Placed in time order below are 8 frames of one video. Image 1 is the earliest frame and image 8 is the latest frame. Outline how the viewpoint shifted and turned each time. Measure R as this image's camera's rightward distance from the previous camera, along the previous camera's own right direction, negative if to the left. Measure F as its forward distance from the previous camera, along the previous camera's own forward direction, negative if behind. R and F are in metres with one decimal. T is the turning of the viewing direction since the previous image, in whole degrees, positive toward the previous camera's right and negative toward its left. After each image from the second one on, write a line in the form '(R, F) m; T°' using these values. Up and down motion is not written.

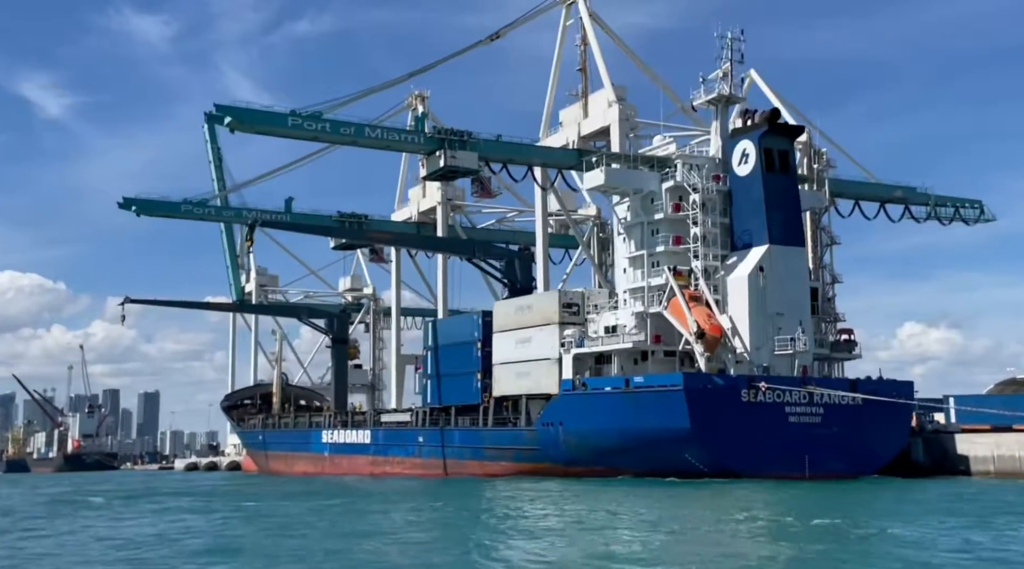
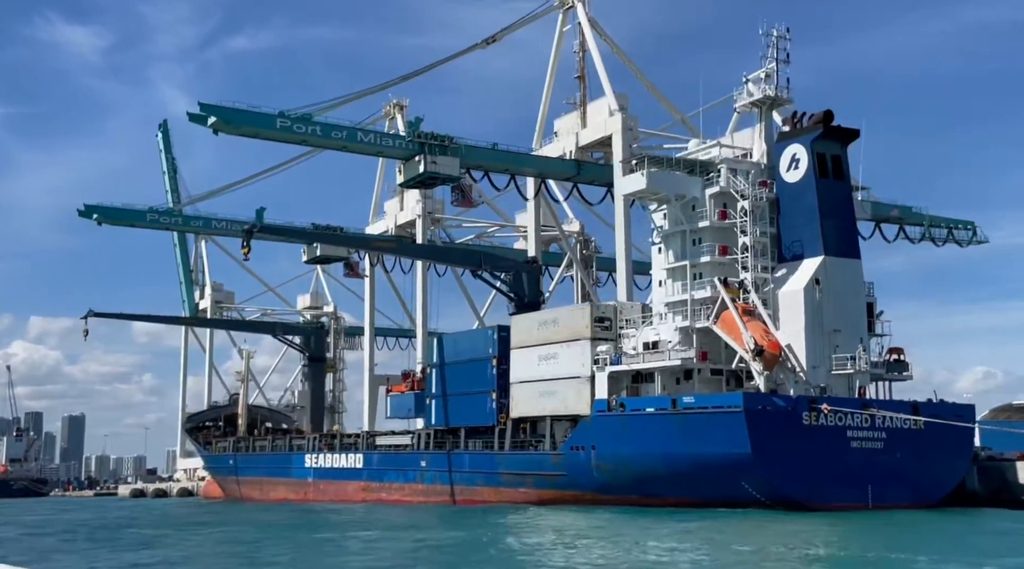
(-2.5, +3.0) m; +3°
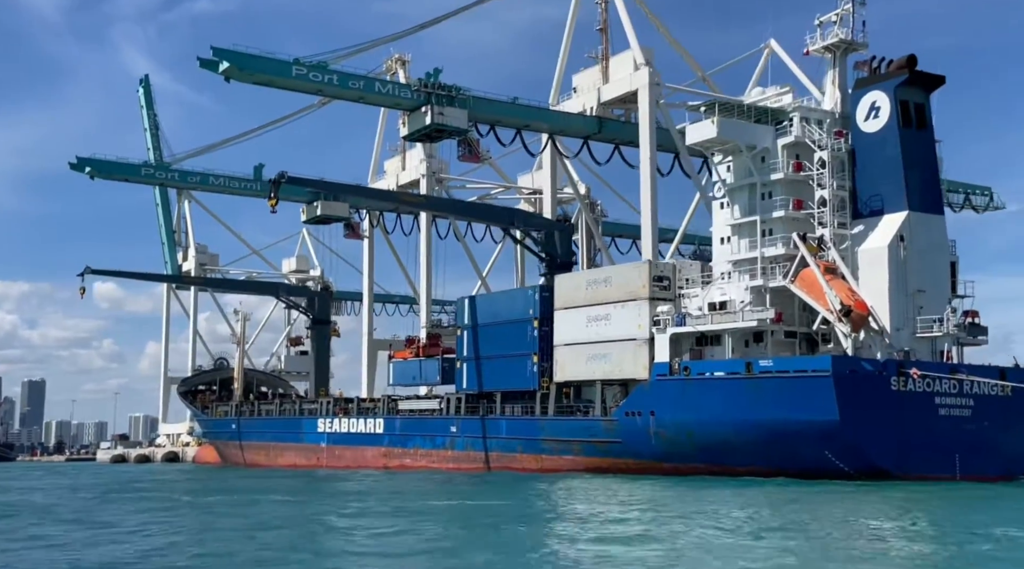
(-2.3, +2.3) m; +2°
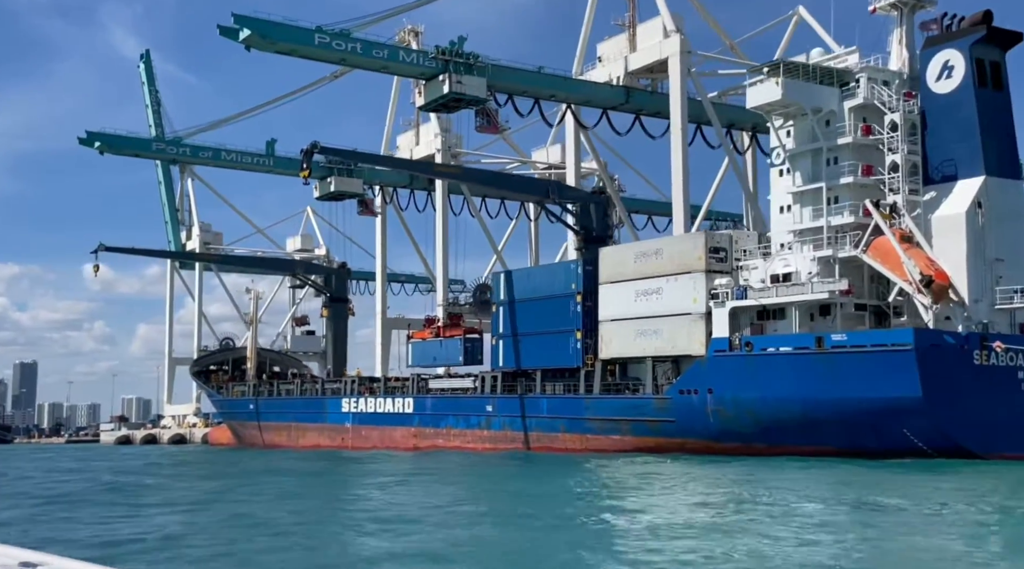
(-1.4, +1.7) m; 0°
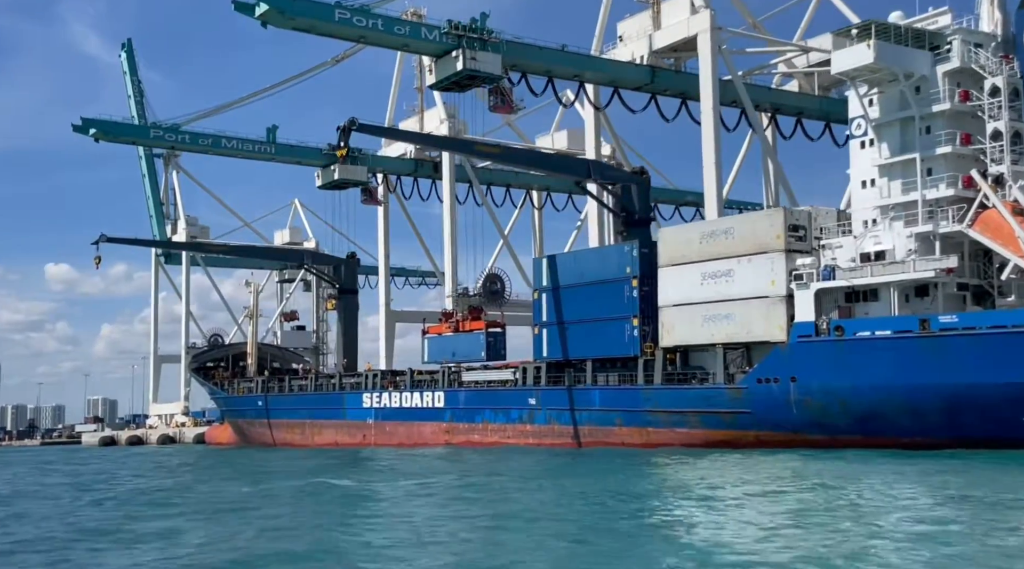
(-2.2, +2.5) m; +1°
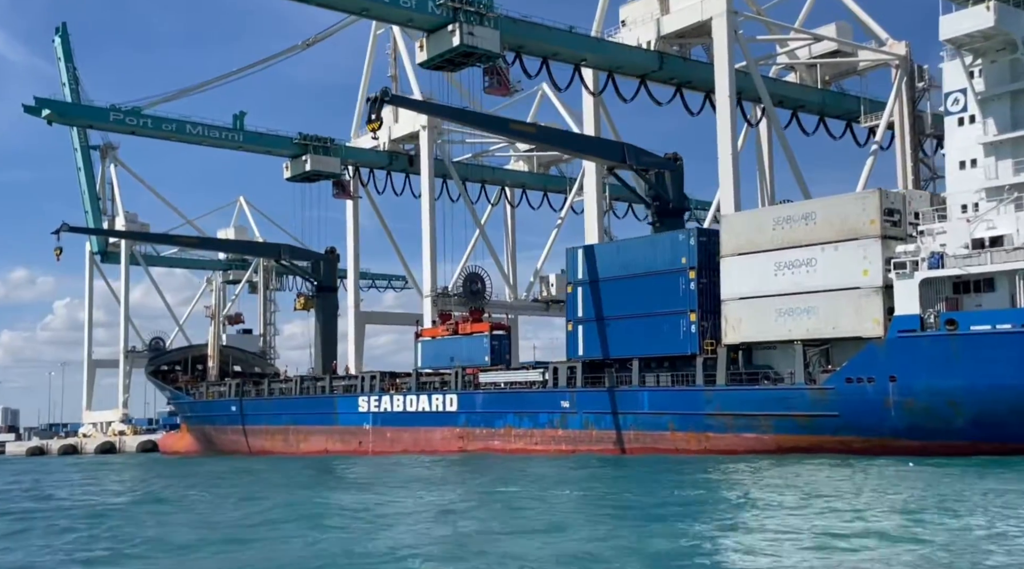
(-3.2, +3.4) m; +4°
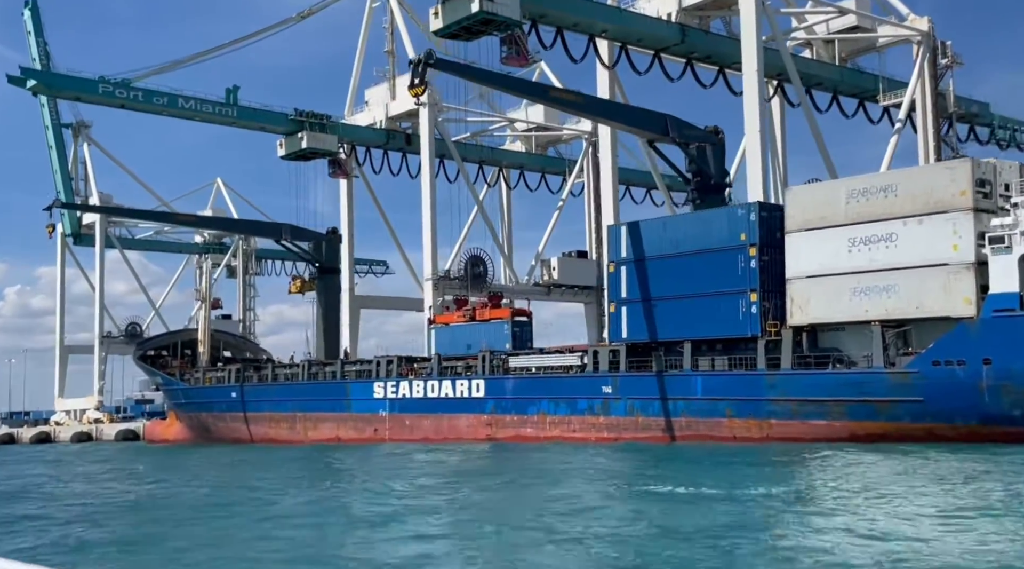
(-2.1, +2.1) m; +2°
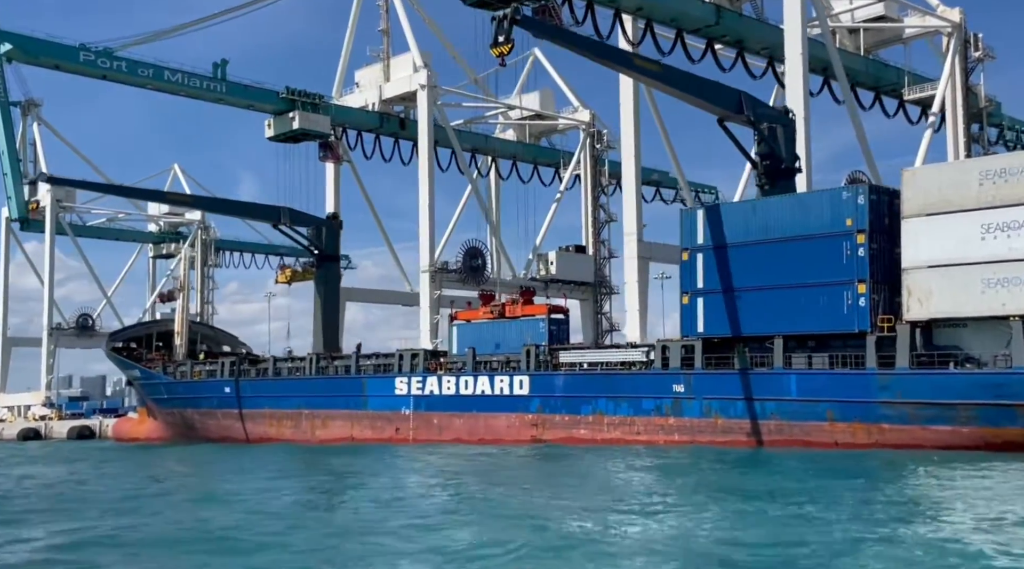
(-3.2, +3.3) m; +3°
